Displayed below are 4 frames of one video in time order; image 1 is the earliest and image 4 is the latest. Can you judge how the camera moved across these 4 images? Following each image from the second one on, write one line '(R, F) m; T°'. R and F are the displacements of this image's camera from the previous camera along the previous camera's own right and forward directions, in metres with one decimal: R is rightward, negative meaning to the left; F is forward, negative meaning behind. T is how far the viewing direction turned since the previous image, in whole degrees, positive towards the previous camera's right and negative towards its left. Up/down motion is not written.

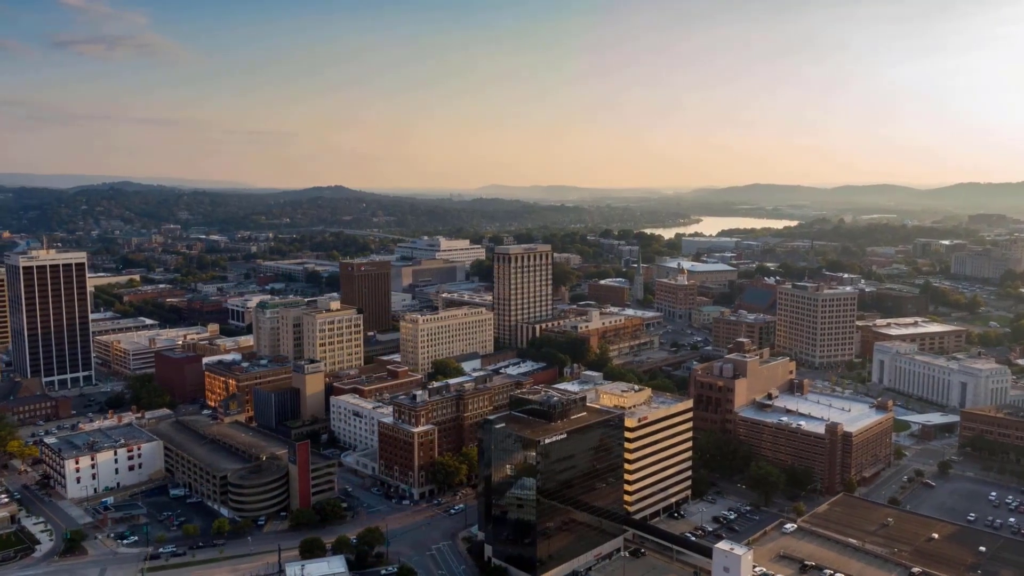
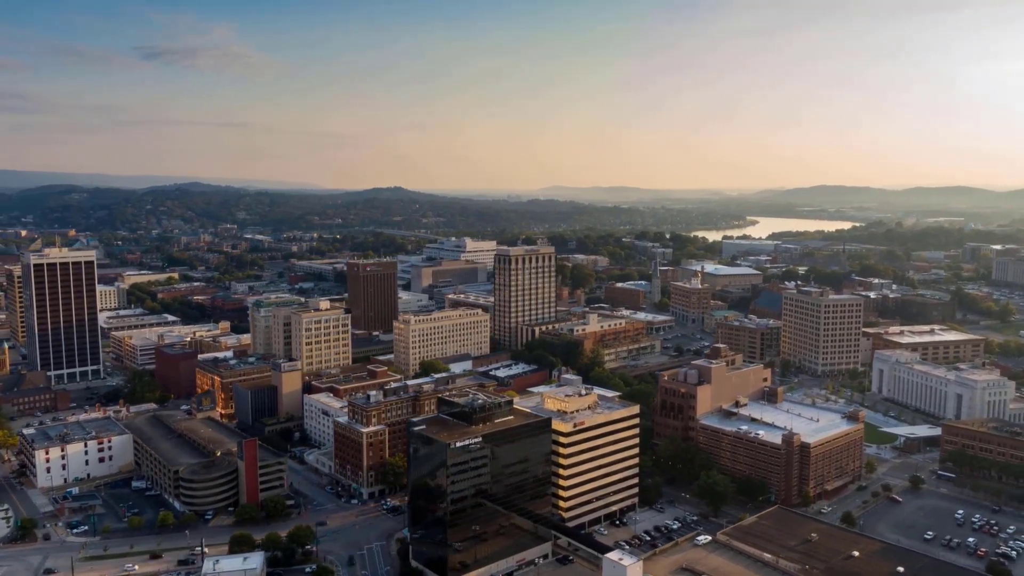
(+6.3, +0.4) m; -4°
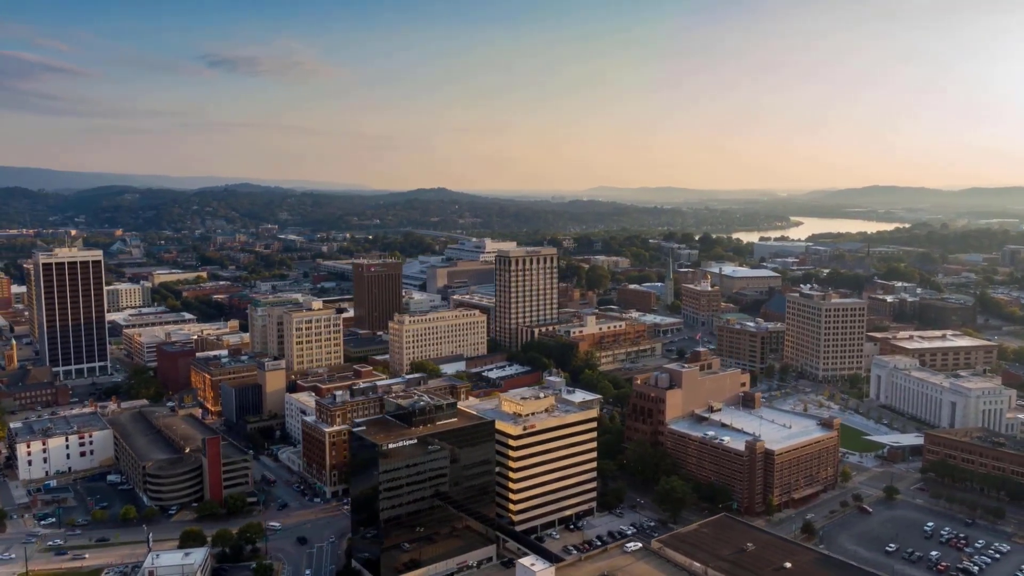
(+4.8, +0.3) m; -3°
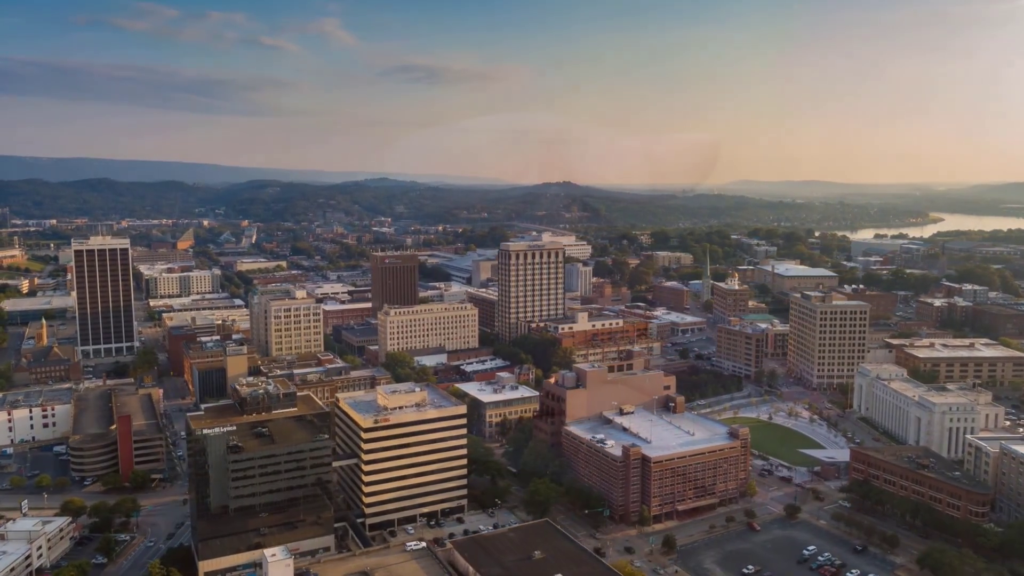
(+13.9, +1.6) m; -10°
